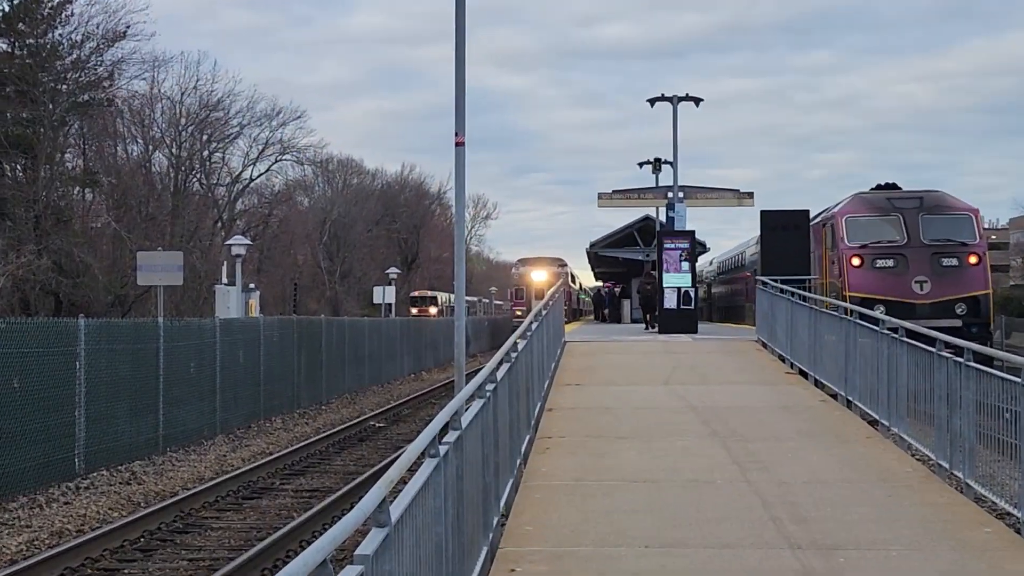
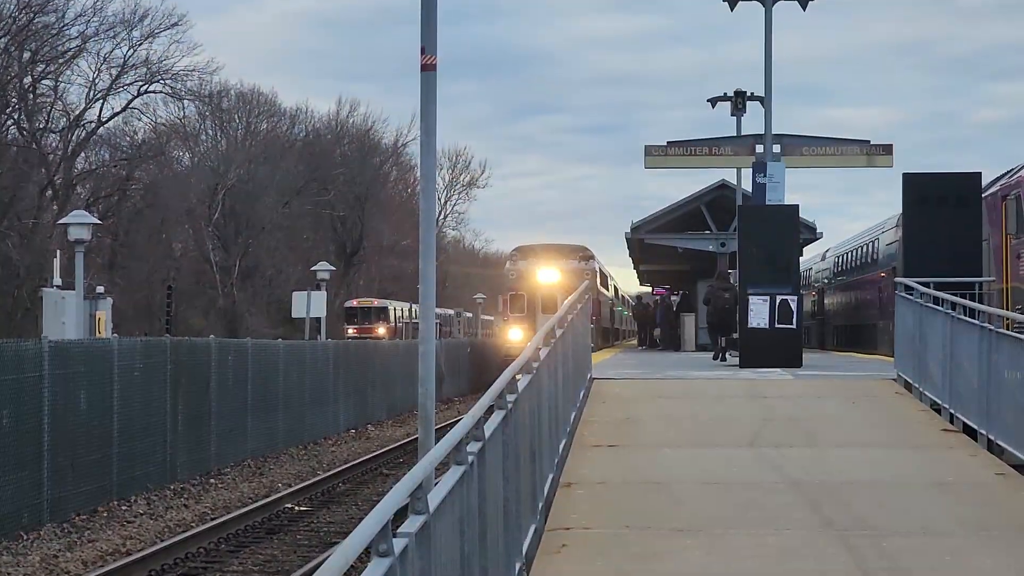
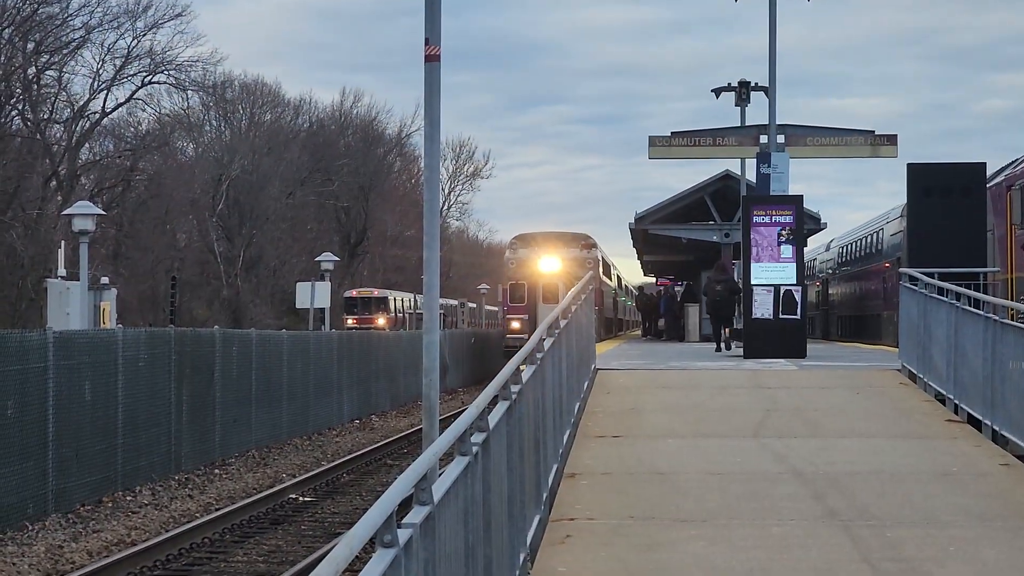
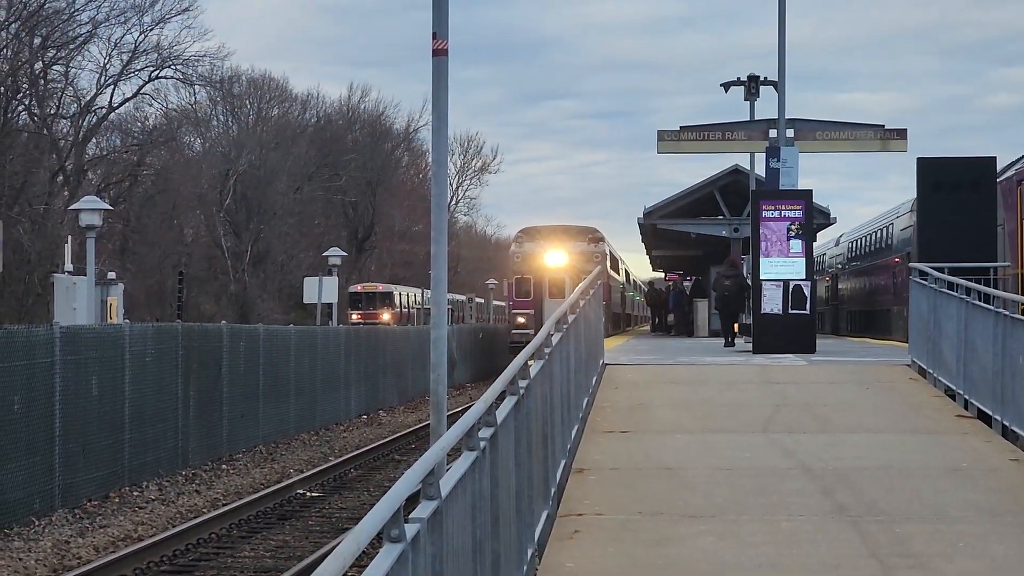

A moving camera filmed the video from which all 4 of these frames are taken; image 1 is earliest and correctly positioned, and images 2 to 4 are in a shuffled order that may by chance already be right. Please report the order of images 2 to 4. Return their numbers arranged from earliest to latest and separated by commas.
2, 3, 4
